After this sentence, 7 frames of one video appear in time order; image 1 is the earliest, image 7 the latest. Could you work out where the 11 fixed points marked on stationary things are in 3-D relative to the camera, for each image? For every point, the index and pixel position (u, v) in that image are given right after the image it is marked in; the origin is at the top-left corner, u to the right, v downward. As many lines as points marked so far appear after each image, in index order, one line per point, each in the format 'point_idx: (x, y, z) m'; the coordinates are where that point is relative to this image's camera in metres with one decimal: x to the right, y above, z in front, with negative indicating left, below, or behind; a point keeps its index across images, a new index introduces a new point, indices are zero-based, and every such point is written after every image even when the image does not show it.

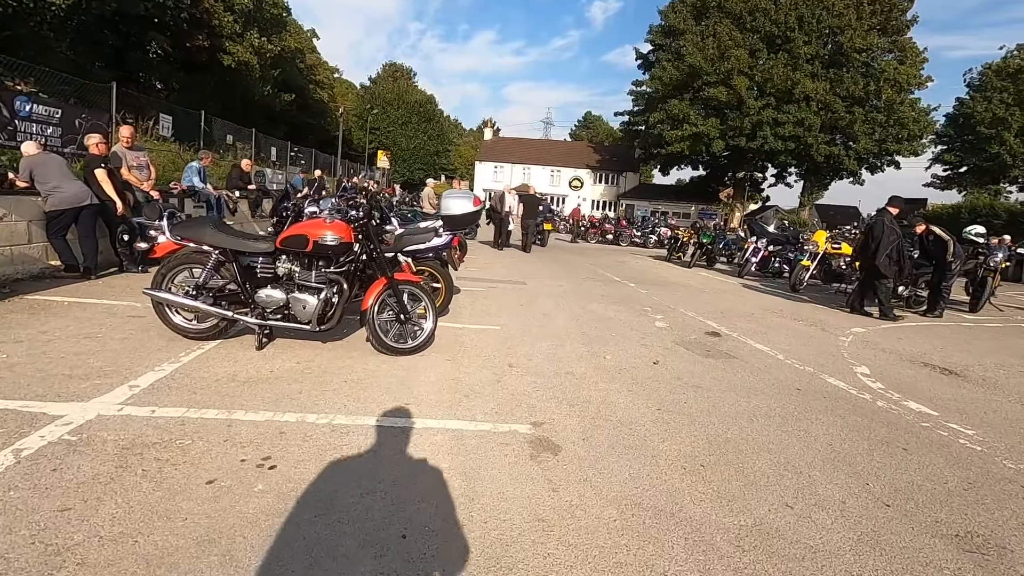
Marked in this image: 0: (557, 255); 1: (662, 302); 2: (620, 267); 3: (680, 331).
0: (+1.6, +1.3, +19.8) m
1: (+2.7, -0.3, +9.9) m
2: (+3.3, +0.7, +16.5) m
3: (+2.4, -0.6, +7.6) m
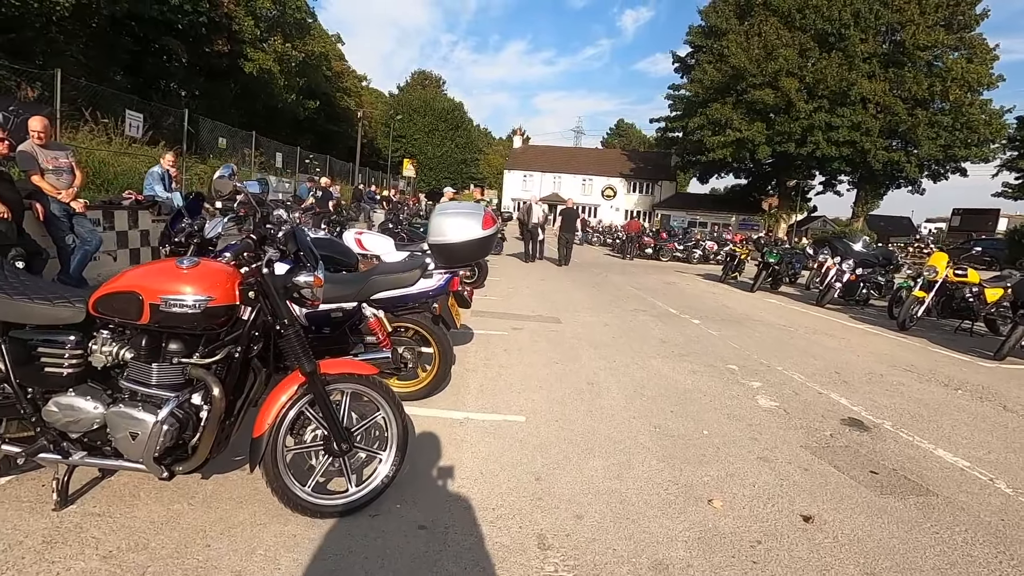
0: (+2.6, +0.5, +17.2) m
1: (+3.2, -0.9, +7.2) m
2: (+4.1, -0.1, +13.8) m
3: (+2.7, -1.2, +4.9) m
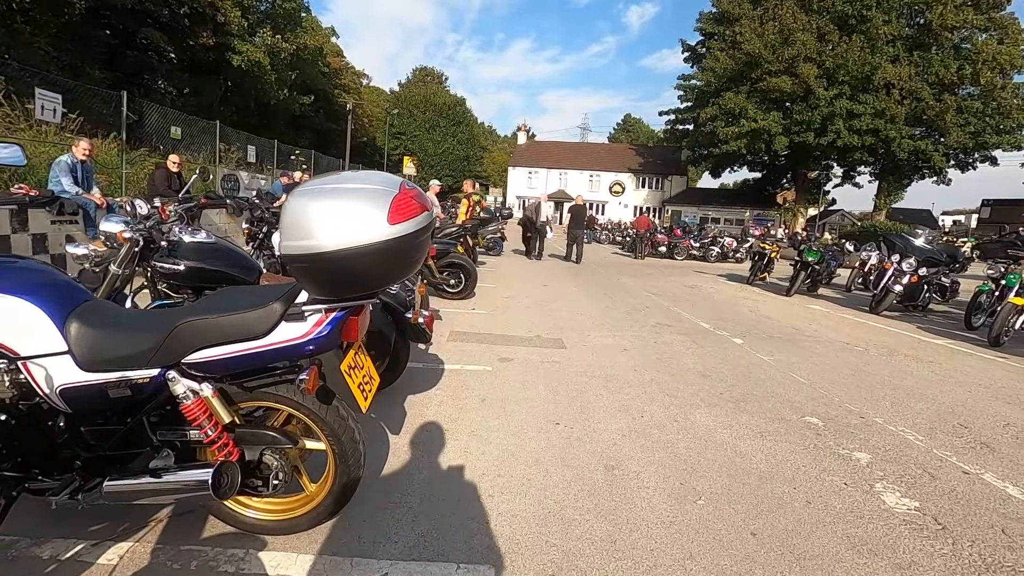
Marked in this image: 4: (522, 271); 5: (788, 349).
0: (+2.6, +0.4, +15.1) m
1: (+3.0, -1.1, +5.2) m
2: (+4.0, -0.2, +11.7) m
3: (+2.5, -1.4, +2.9) m
4: (+0.3, +0.5, +14.7) m
5: (+3.8, -0.8, +7.4) m
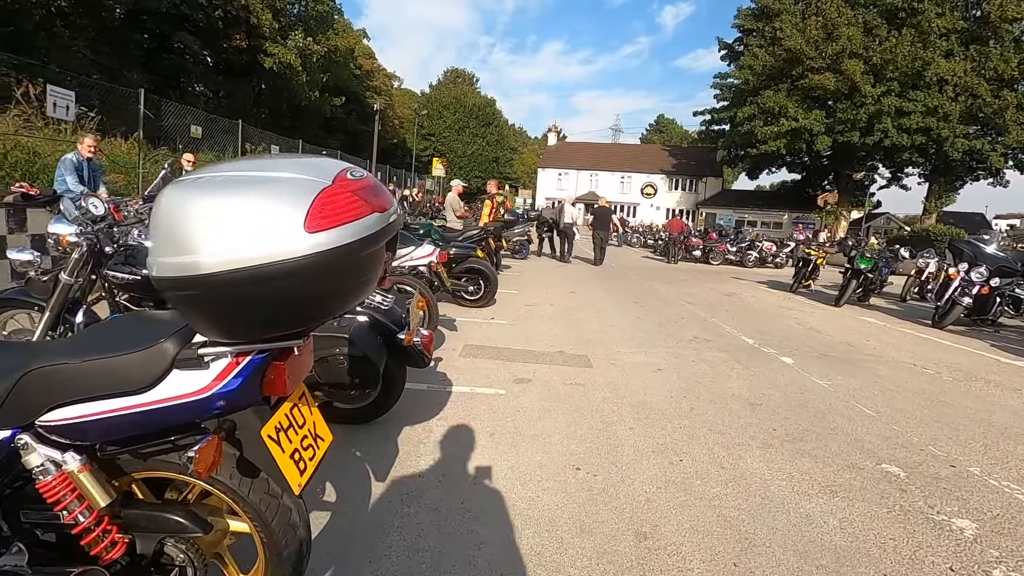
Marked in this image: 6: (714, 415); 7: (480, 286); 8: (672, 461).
0: (+3.3, +0.2, +14.3) m
1: (+3.1, -1.2, +4.3) m
2: (+4.5, -0.4, +10.8) m
3: (+2.5, -1.5, +2.1) m
4: (+0.9, +0.3, +13.9) m
5: (+4.0, -1.0, +6.5) m
6: (+1.7, -1.1, +4.6) m
7: (-0.5, 0.0, +8.6) m
8: (+1.1, -1.2, +3.6) m
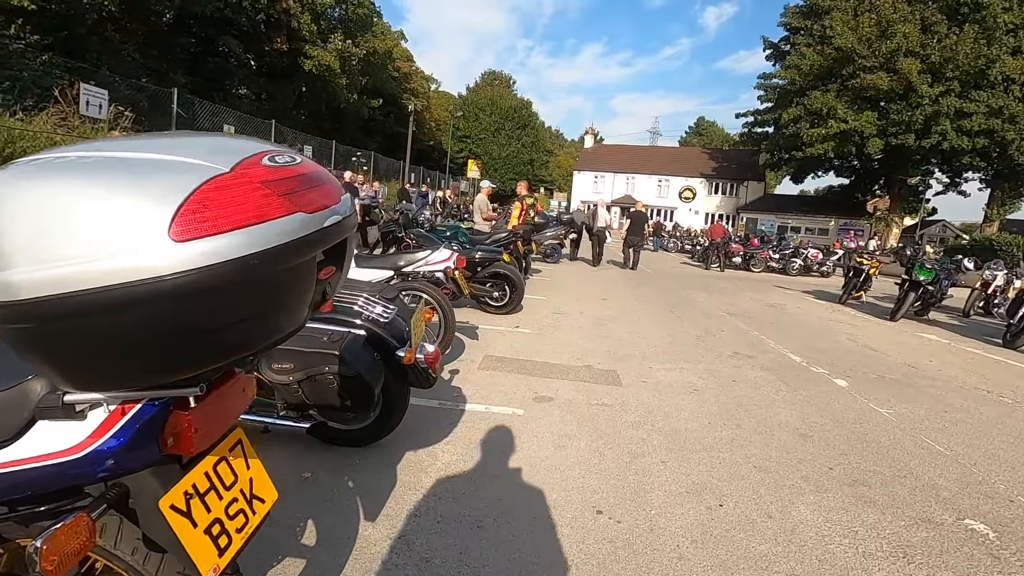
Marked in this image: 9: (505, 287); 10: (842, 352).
0: (+4.0, 0.0, +13.6) m
1: (+3.2, -1.4, +3.7) m
2: (+5.0, -0.6, +10.0) m
3: (+2.4, -1.6, +1.5) m
4: (+1.7, +0.2, +13.4) m
5: (+4.3, -1.2, +5.8) m
6: (+1.9, -1.2, +4.0) m
7: (-0.1, -0.1, +8.2) m
8: (+1.2, -1.3, +3.1) m
9: (-0.1, 0.0, +8.2) m
10: (+4.7, -0.9, +7.6) m
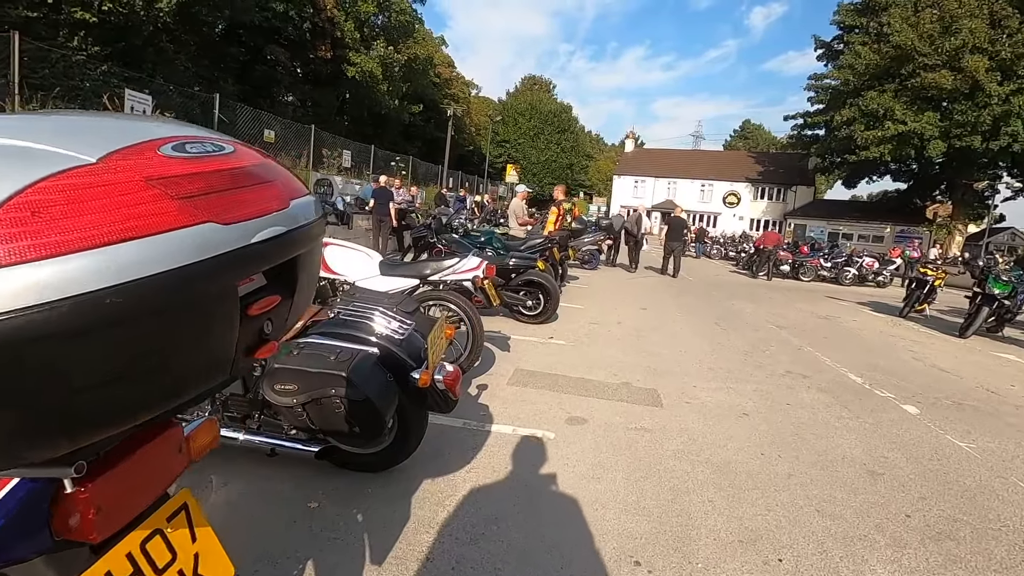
0: (+4.9, -0.2, +12.9) m
1: (+3.4, -1.5, +3.1) m
2: (+5.6, -0.8, +9.3) m
3: (+2.4, -1.7, +1.0) m
4: (+2.6, 0.0, +13.0) m
5: (+4.6, -1.3, +5.1) m
6: (+2.1, -1.3, +3.5) m
7: (+0.4, -0.2, +7.8) m
8: (+1.3, -1.4, +2.7) m
9: (+0.4, -0.1, +7.8) m
10: (+5.1, -1.1, +6.9) m
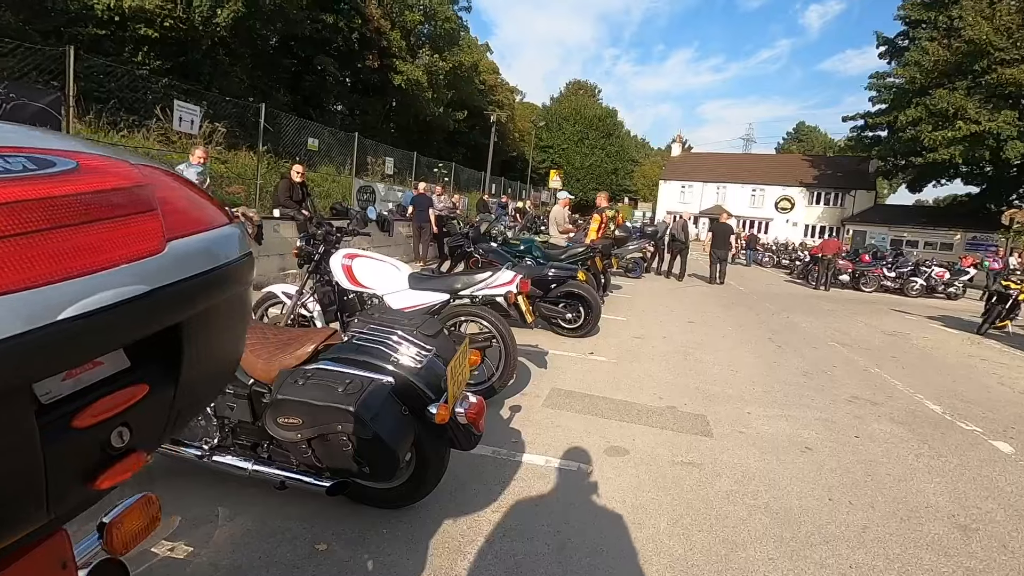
0: (+5.8, -0.5, +12.2) m
1: (+3.5, -1.6, +2.5) m
2: (+6.3, -1.1, +8.5) m
3: (+2.4, -1.8, +0.4) m
4: (+3.5, -0.2, +12.4) m
5: (+4.9, -1.5, +4.4) m
6: (+2.2, -1.5, +3.0) m
7: (+1.0, -0.4, +7.5) m
8: (+1.4, -1.5, +2.2) m
9: (+0.9, -0.3, +7.5) m
10: (+5.6, -1.3, +6.2) m
